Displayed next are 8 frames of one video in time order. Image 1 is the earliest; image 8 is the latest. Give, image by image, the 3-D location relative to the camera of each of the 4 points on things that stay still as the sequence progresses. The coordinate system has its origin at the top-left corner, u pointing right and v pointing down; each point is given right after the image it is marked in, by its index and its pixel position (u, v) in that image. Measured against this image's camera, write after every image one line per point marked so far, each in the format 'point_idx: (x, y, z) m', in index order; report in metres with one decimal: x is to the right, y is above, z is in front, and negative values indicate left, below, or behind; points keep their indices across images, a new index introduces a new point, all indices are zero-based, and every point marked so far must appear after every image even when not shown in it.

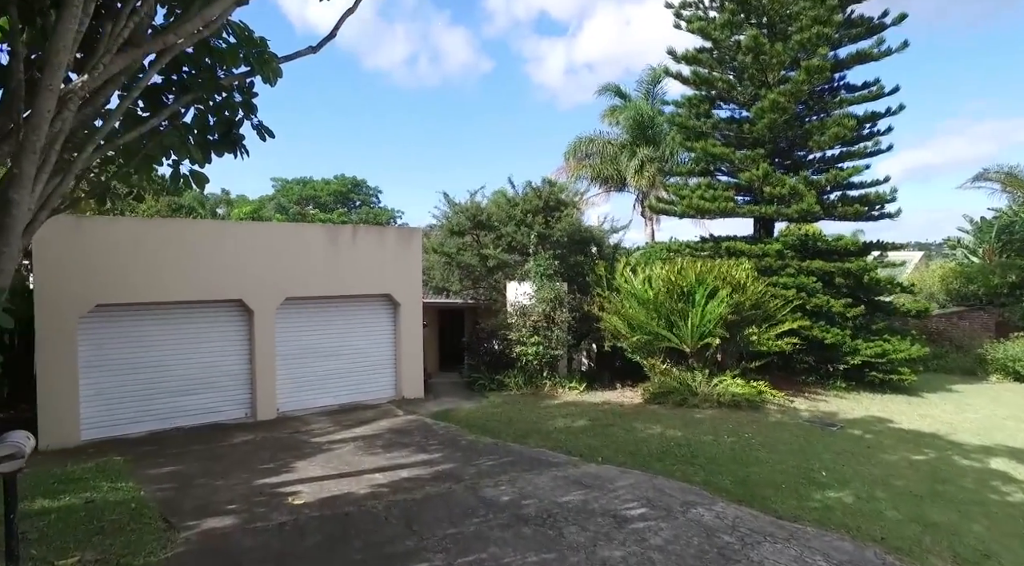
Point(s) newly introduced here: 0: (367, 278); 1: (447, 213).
0: (-2.9, +0.1, +12.9) m
1: (-1.7, +1.8, +16.9) m
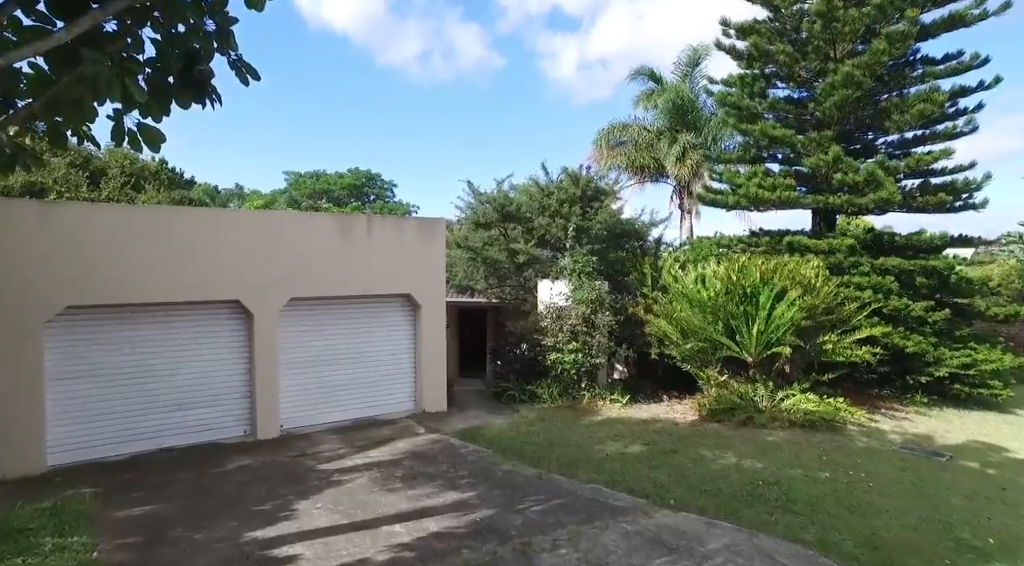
0: (-2.3, +0.1, +11.4) m
1: (-1.0, +1.8, +15.4) m
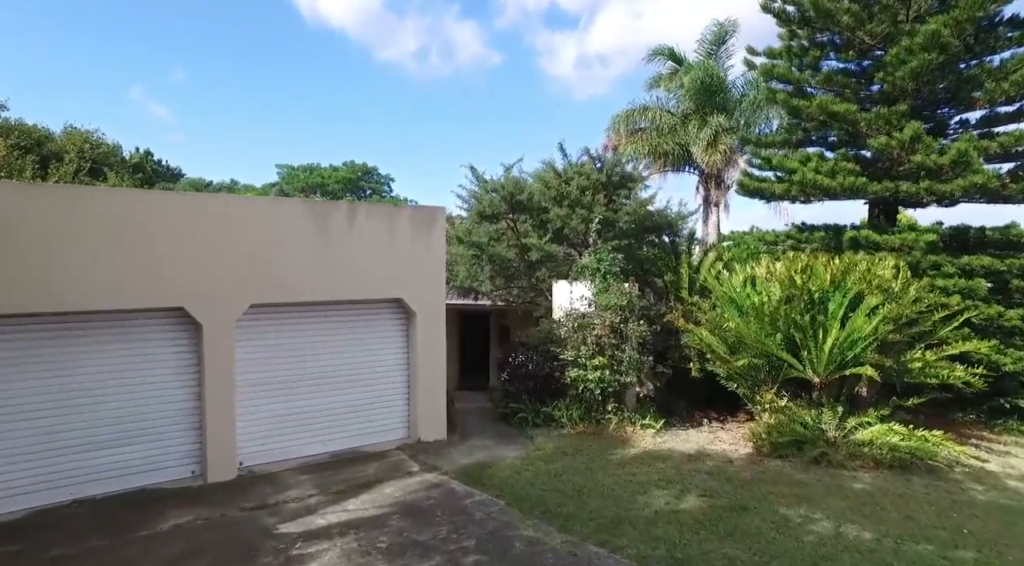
0: (-2.1, +0.1, +9.3) m
1: (-0.8, +1.8, +13.3) m
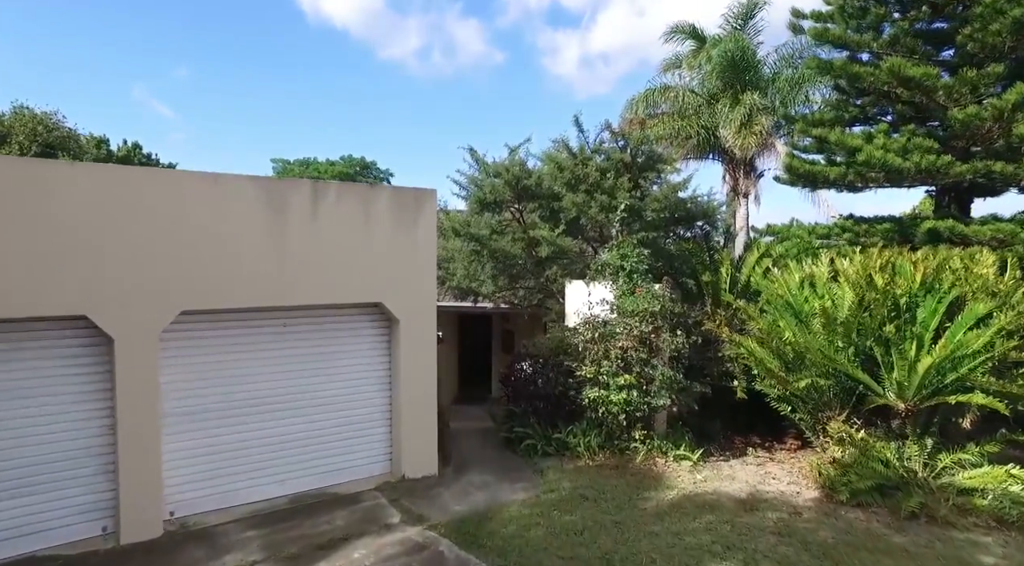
0: (-2.0, +0.1, +7.4) m
1: (-0.7, +1.8, +11.4) m
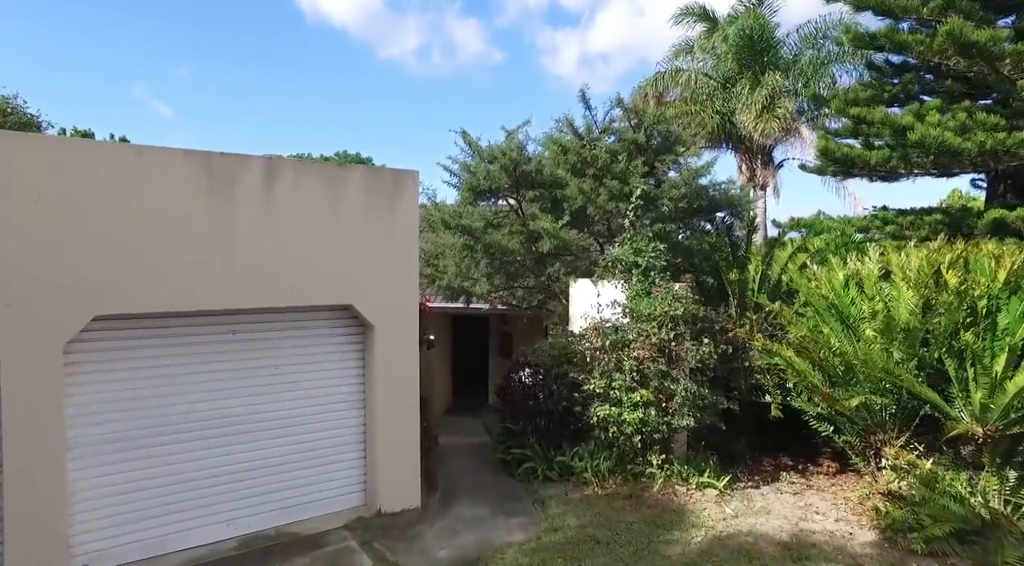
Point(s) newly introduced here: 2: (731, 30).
0: (-2.0, +0.1, +6.2) m
1: (-0.7, +1.8, +10.2) m
2: (+4.6, +5.3, +13.4) m
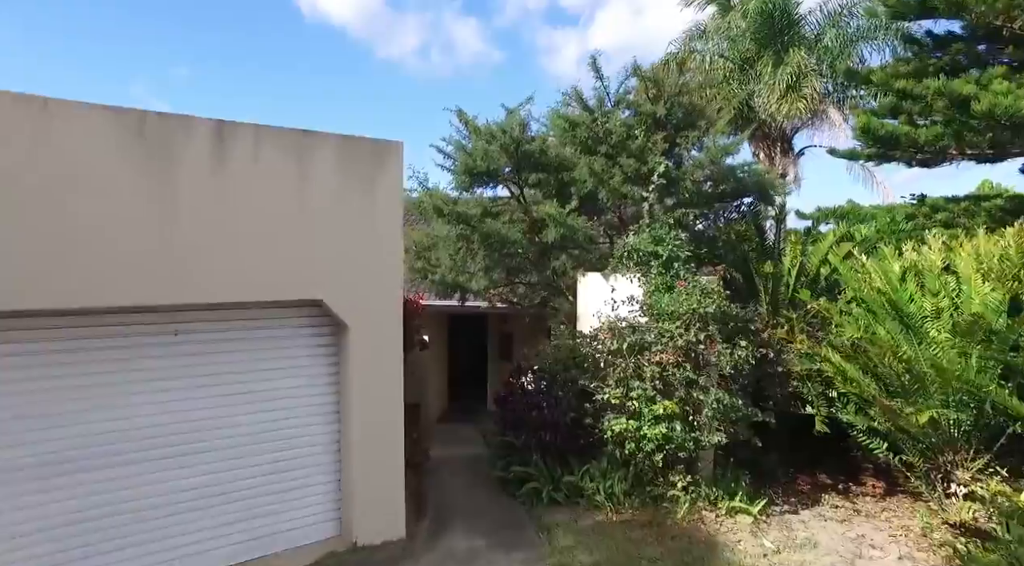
0: (-2.0, +0.2, +5.1) m
1: (-0.7, +1.9, +9.1) m
2: (+4.6, +5.3, +12.4) m
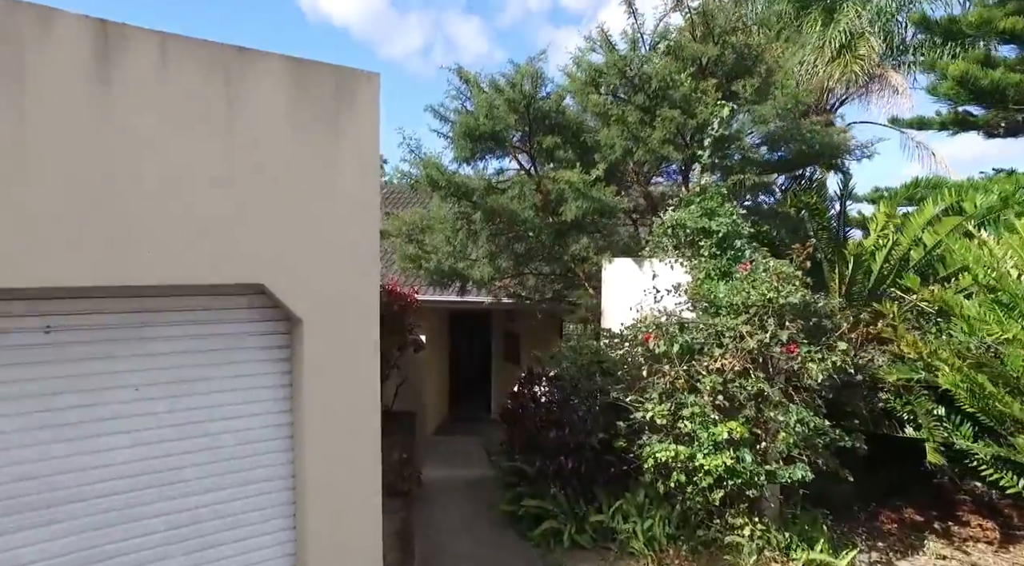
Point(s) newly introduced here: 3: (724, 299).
0: (-1.9, +0.3, +3.6) m
1: (-0.6, +2.1, +7.5) m
2: (+4.8, +5.5, +10.8) m
3: (+1.6, -0.1, +5.1) m
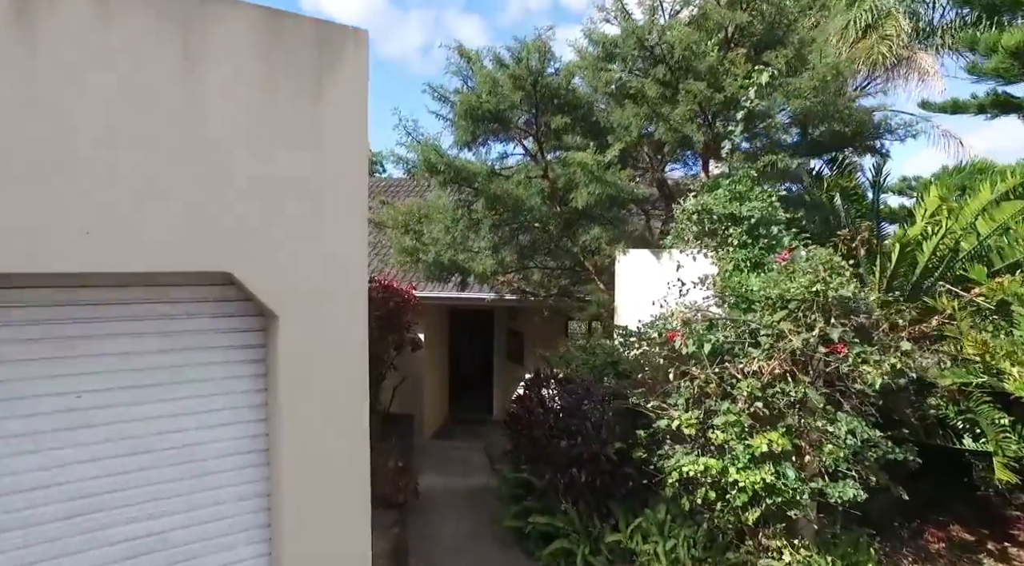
0: (-1.9, +0.4, +3.0) m
1: (-0.5, +2.1, +6.9) m
2: (+4.8, +5.5, +10.2) m
3: (+1.7, 0.0, +4.5) m
